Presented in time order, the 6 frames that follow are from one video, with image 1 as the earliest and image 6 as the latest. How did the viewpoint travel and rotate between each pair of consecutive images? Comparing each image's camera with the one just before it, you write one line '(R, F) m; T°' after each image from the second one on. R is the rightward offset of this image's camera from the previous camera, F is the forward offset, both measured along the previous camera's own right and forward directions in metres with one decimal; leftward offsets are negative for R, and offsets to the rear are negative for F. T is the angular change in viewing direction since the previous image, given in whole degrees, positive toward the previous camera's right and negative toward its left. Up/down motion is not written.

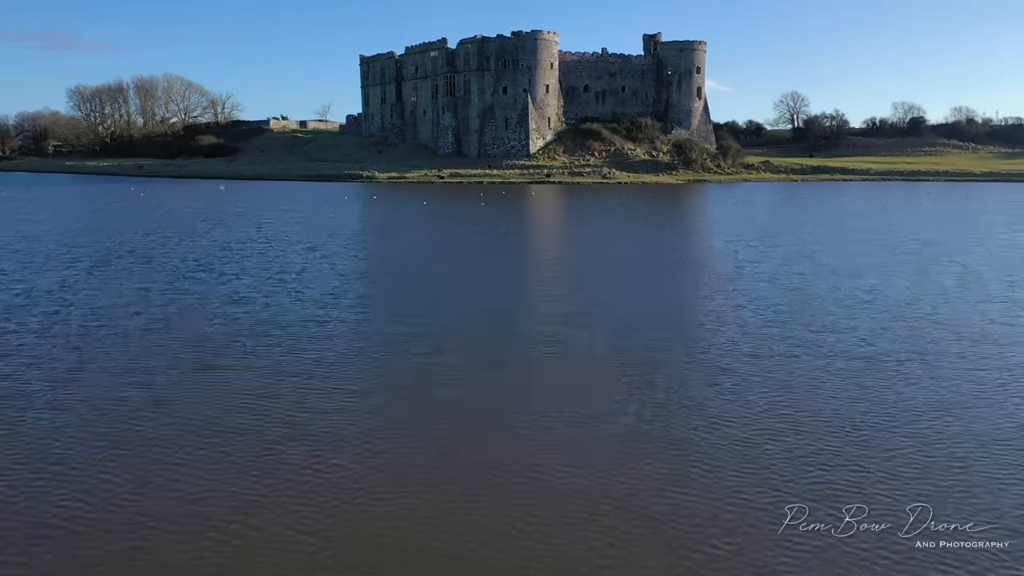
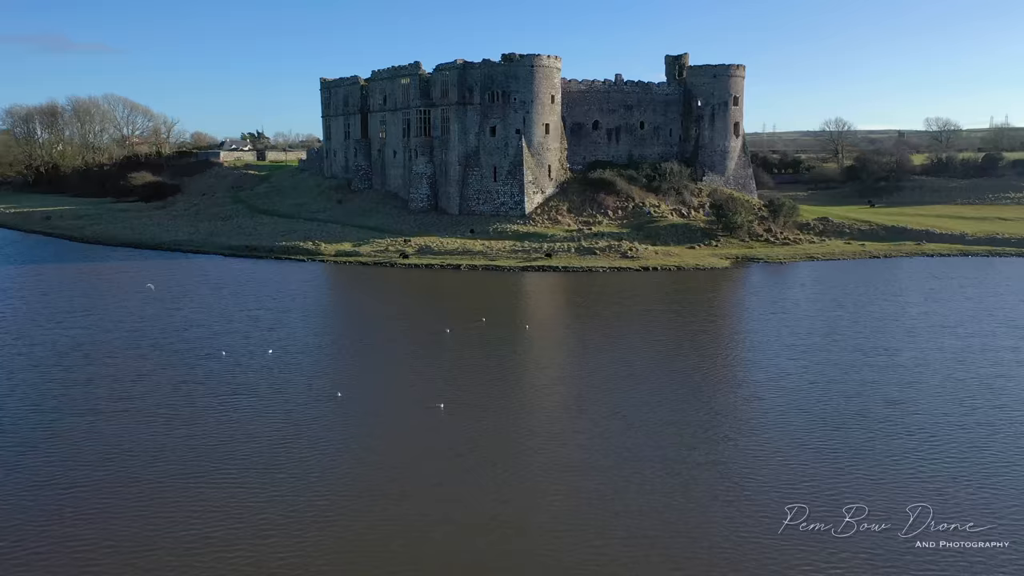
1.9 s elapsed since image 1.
(+0.5, +12.9) m; 0°
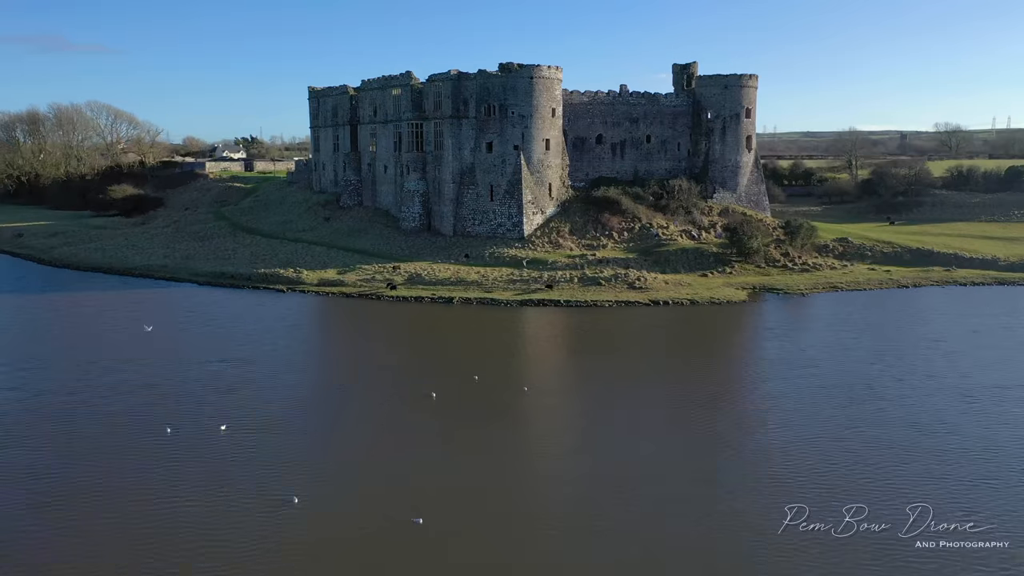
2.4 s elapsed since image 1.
(+0.1, +3.1) m; 0°
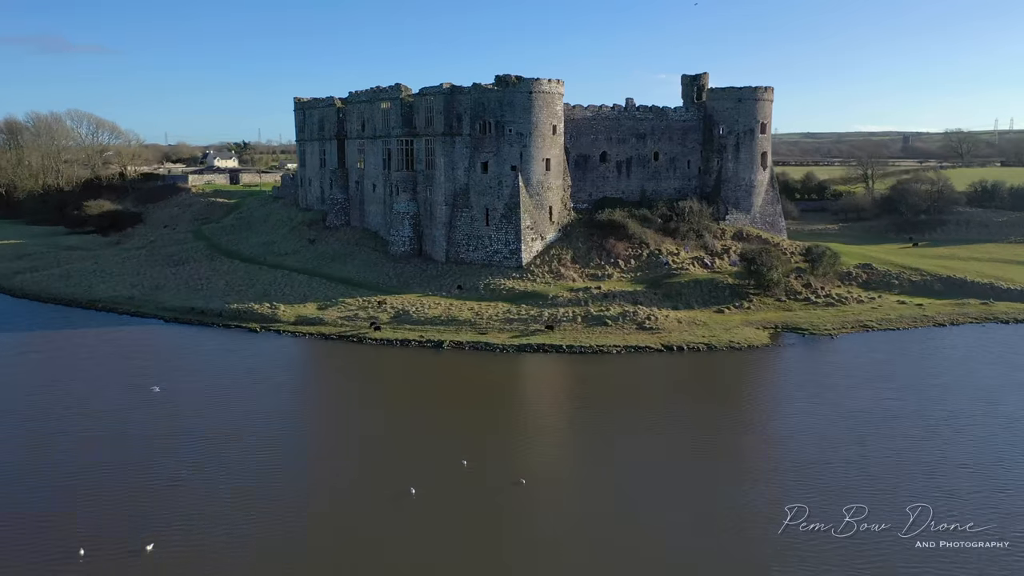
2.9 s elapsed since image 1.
(+0.1, +3.4) m; 0°
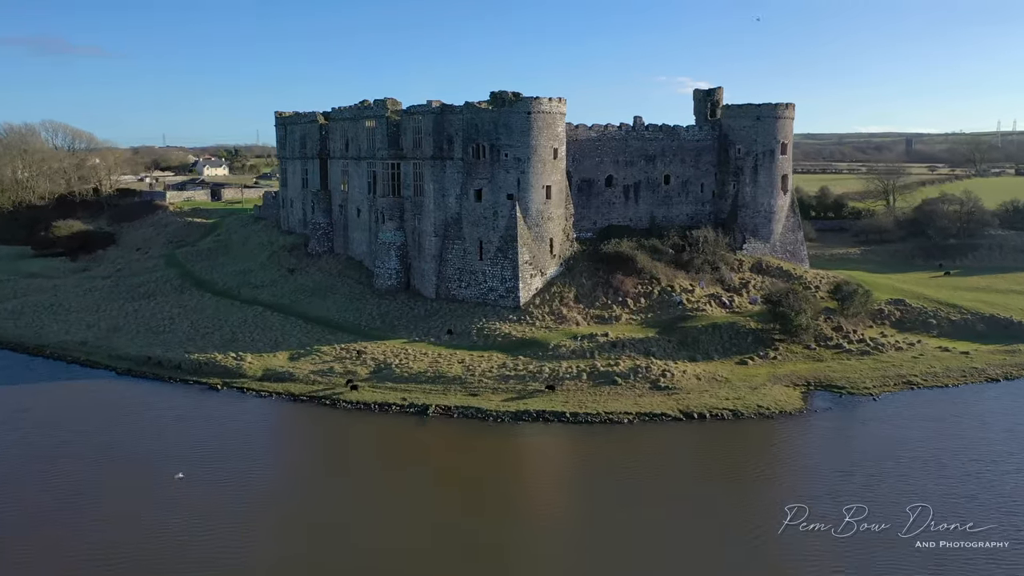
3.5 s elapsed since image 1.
(+0.1, +4.0) m; 0°
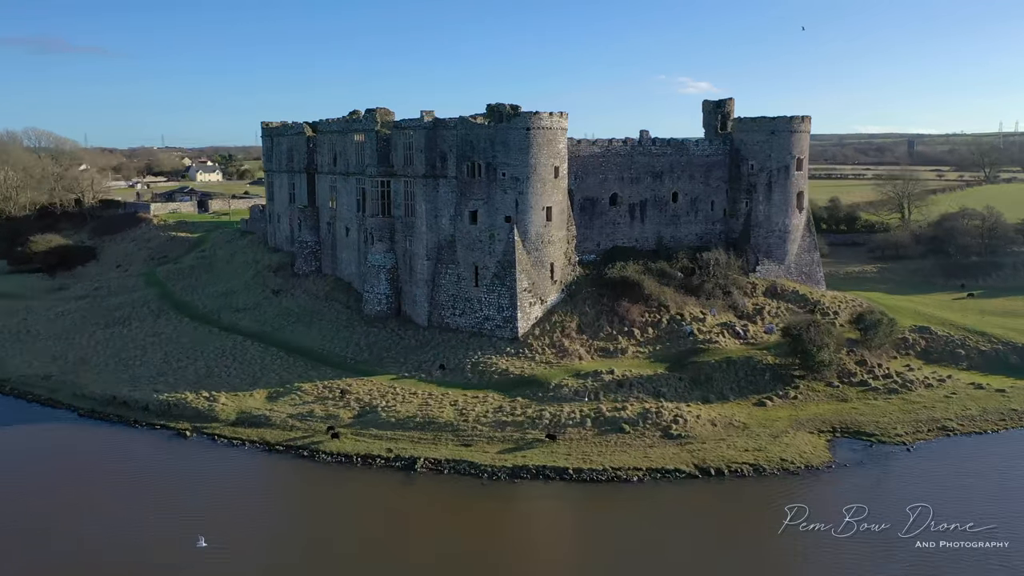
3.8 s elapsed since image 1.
(+0.1, +2.6) m; 0°
